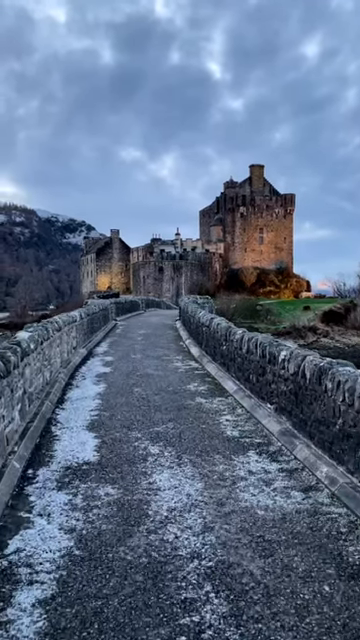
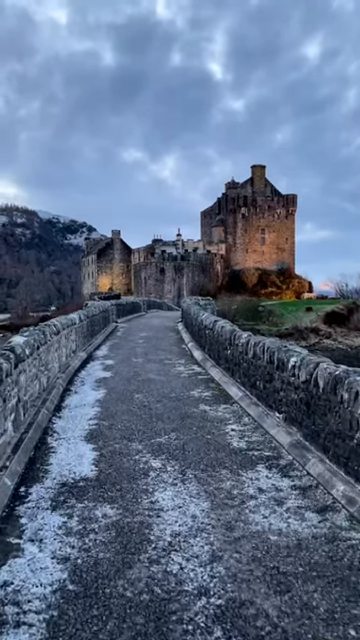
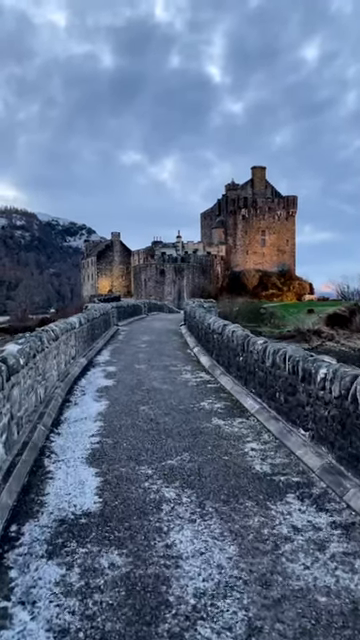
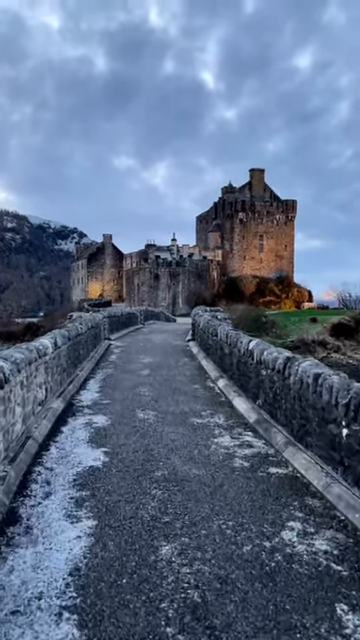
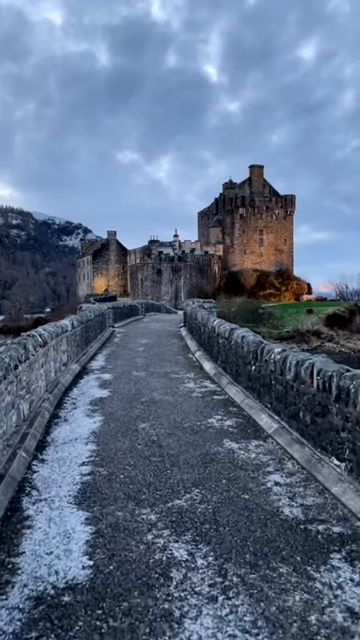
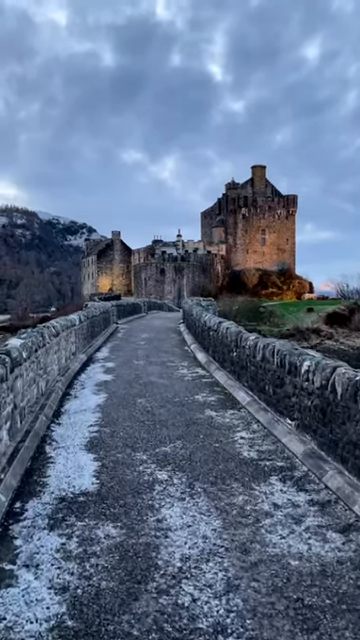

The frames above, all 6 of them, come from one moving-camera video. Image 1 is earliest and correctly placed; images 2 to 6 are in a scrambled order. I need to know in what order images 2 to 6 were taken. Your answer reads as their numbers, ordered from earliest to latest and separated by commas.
2, 6, 3, 5, 4
